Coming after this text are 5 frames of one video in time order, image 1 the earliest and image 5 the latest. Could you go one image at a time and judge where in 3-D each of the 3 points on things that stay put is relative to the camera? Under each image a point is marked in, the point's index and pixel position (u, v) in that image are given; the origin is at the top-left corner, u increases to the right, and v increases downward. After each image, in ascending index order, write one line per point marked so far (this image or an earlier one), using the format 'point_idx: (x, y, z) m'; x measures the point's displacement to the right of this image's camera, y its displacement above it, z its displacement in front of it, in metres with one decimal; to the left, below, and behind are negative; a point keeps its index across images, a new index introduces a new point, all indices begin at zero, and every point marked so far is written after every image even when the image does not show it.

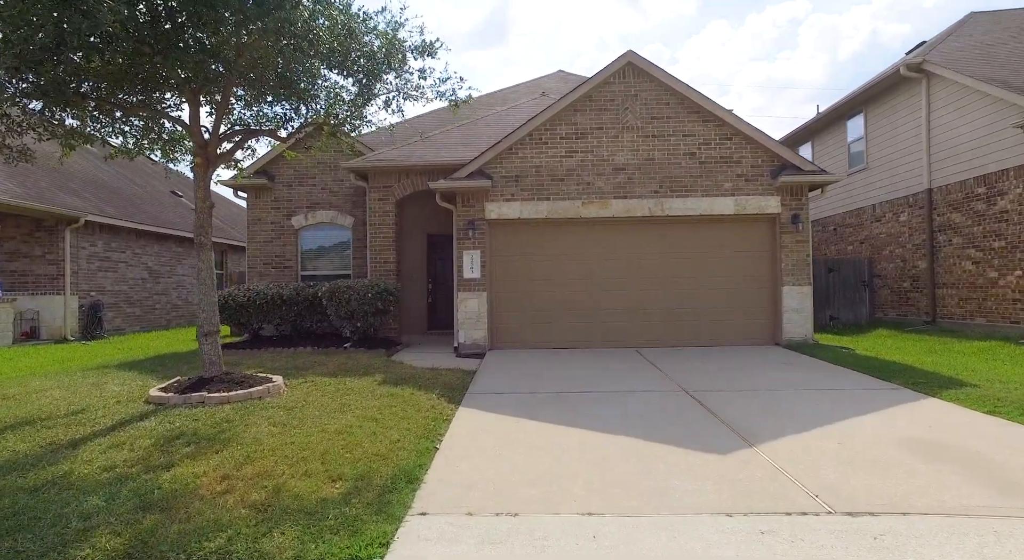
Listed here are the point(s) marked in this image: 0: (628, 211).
0: (+2.1, +1.2, +9.7) m
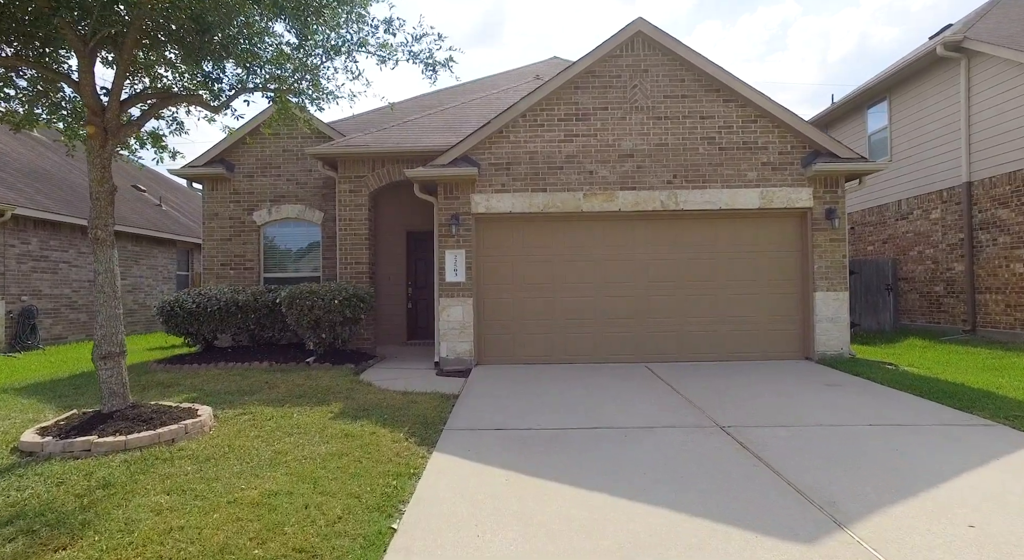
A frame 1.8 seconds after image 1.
0: (+1.9, +1.2, +8.3) m
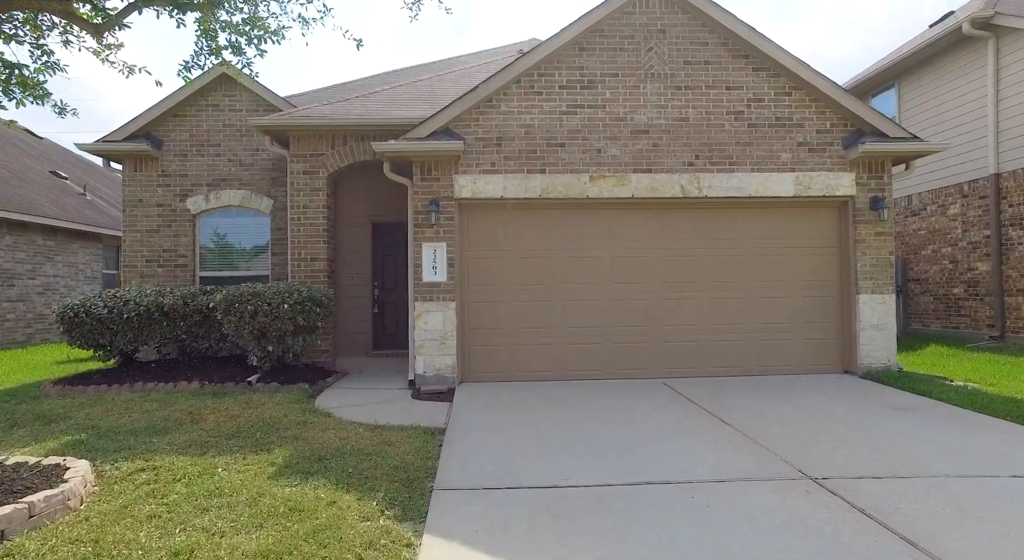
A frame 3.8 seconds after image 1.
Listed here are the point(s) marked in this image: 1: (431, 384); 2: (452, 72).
0: (+1.8, +1.2, +7.0) m
1: (-1.0, -1.3, +6.8) m
2: (-1.2, +4.3, +10.9) m
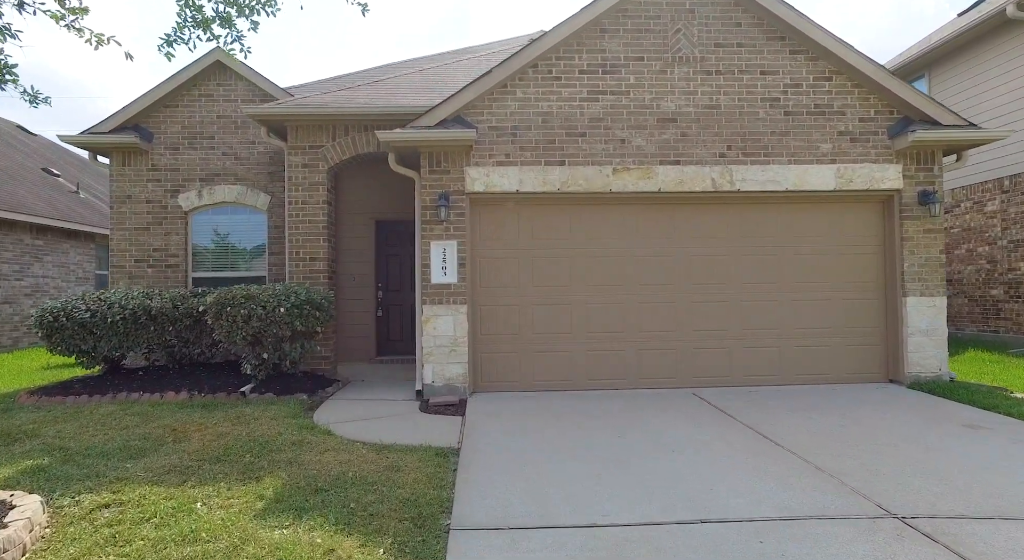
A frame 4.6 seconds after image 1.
0: (+2.0, +1.2, +6.4) m
1: (-0.8, -1.3, +6.2) m
2: (-1.0, +4.2, +10.4) m
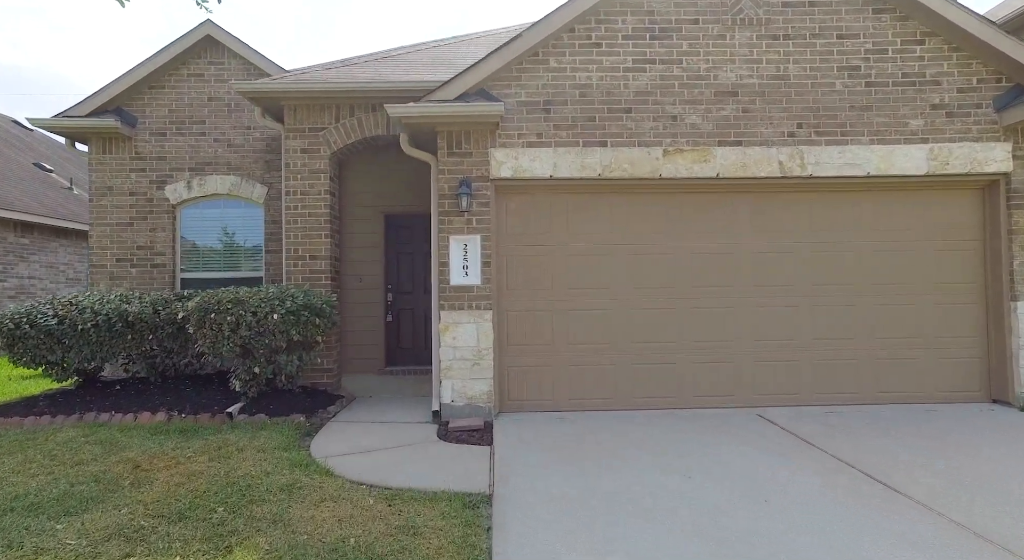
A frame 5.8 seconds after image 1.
0: (+2.4, +1.2, +5.4) m
1: (-0.5, -1.3, +5.2) m
2: (-0.6, +4.2, +9.4) m
